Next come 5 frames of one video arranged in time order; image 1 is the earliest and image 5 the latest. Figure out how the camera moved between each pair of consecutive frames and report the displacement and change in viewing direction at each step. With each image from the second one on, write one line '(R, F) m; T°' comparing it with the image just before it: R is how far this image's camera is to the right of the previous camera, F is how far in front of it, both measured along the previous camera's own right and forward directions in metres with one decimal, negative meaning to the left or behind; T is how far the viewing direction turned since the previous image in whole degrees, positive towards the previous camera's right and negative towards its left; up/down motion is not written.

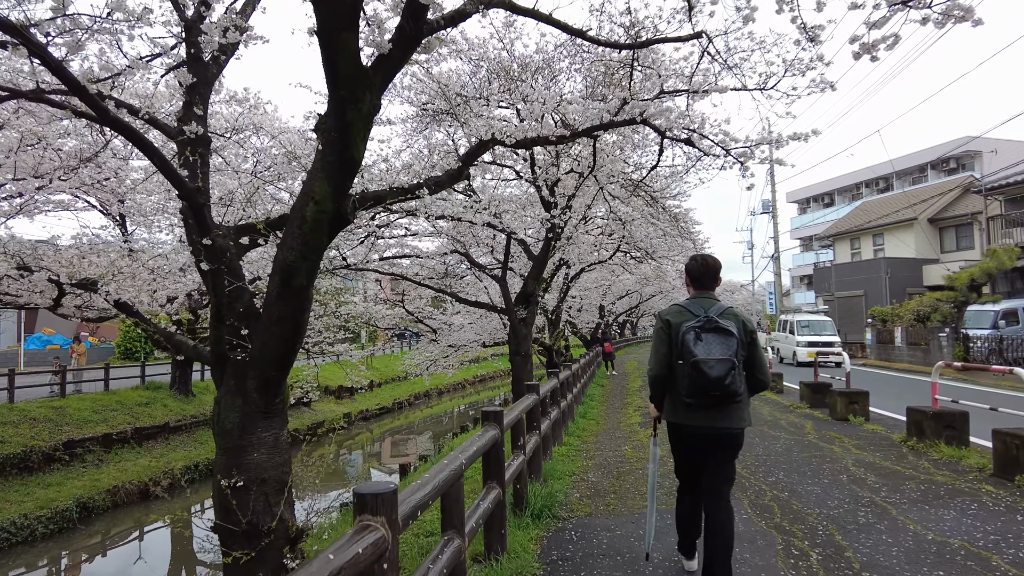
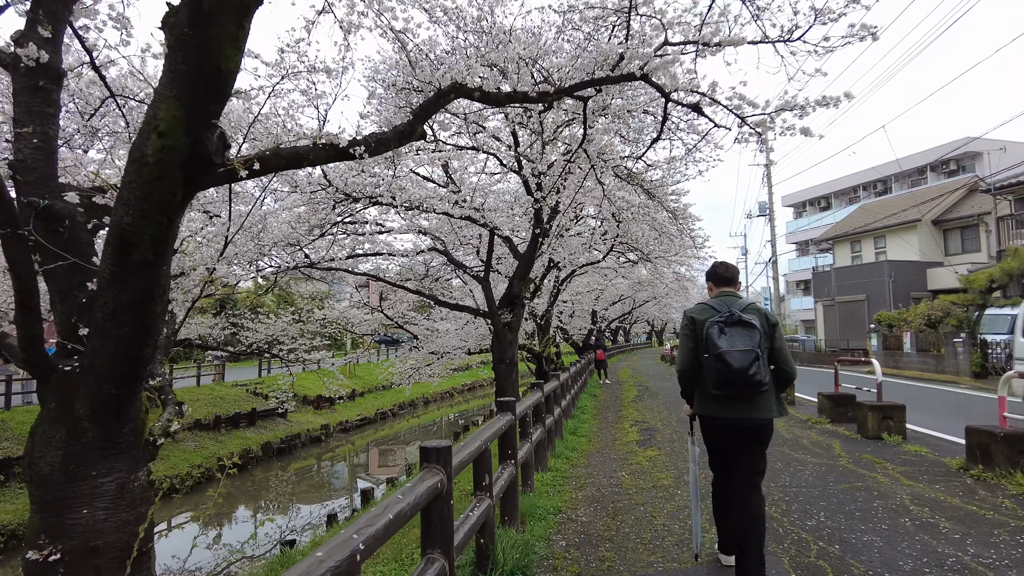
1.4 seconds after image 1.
(+0.1, +0.8) m; +1°
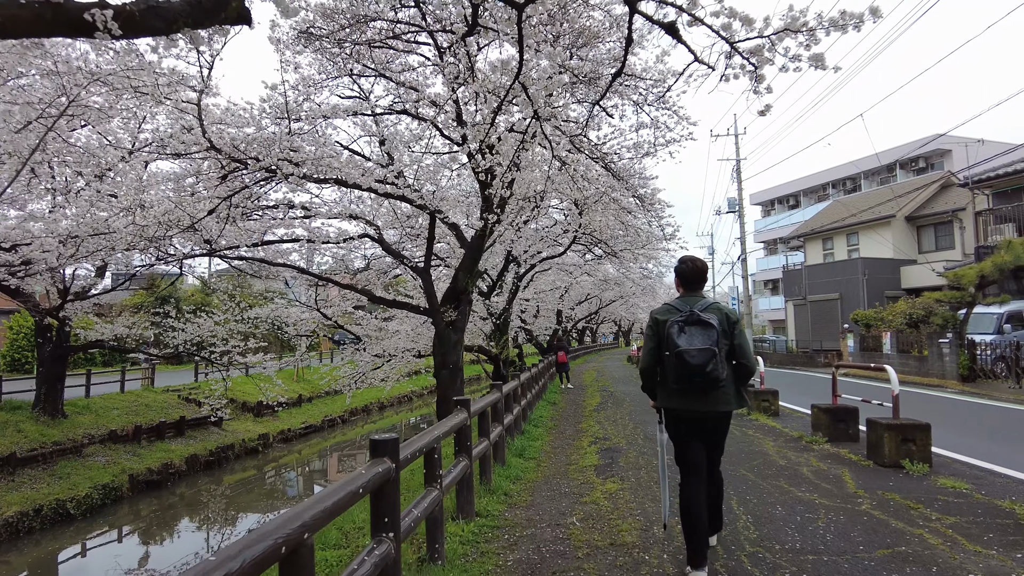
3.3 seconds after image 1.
(+0.3, +1.1) m; +3°
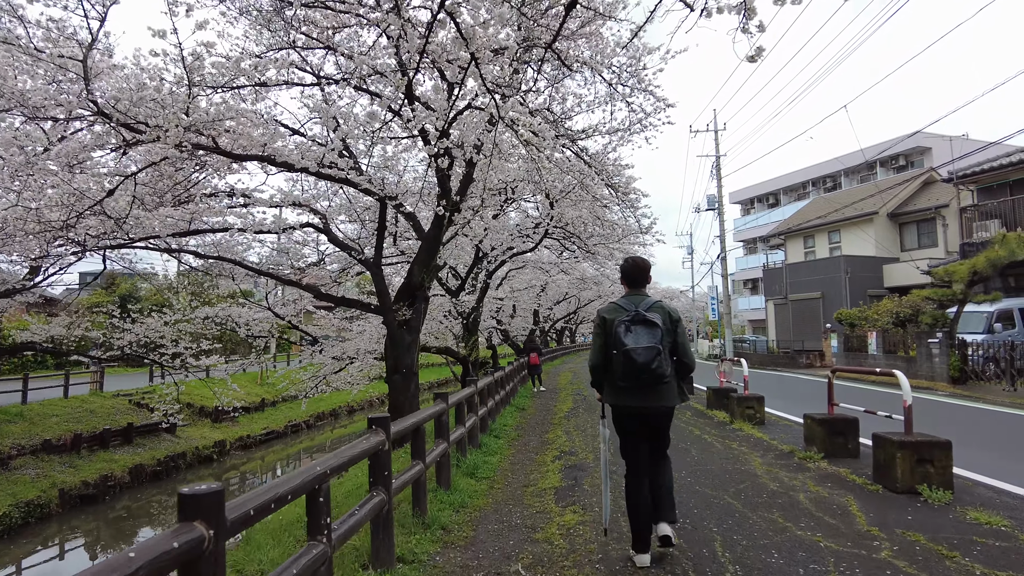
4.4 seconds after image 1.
(+0.2, +0.7) m; +2°
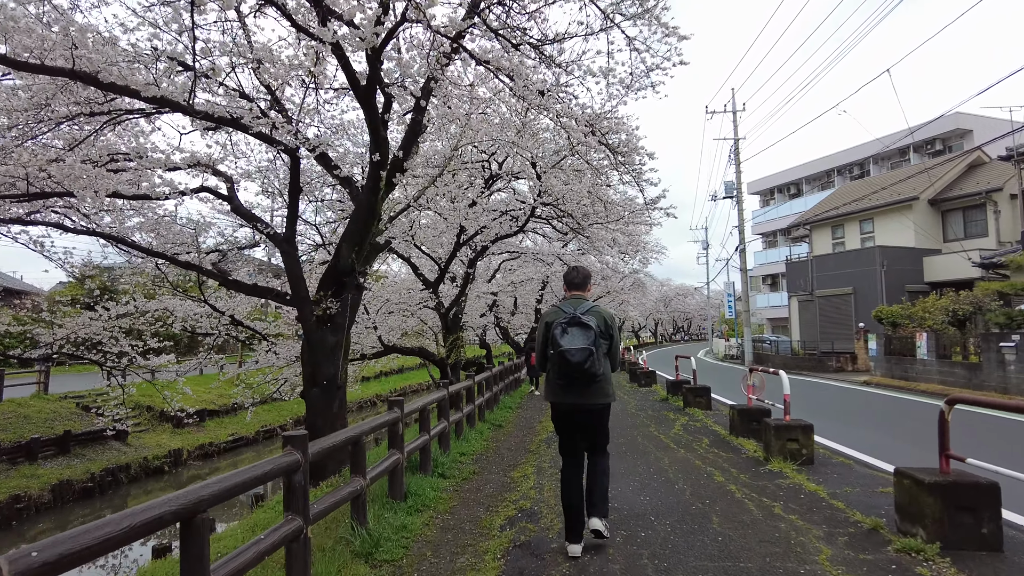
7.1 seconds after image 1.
(+0.4, +1.6) m; -1°
